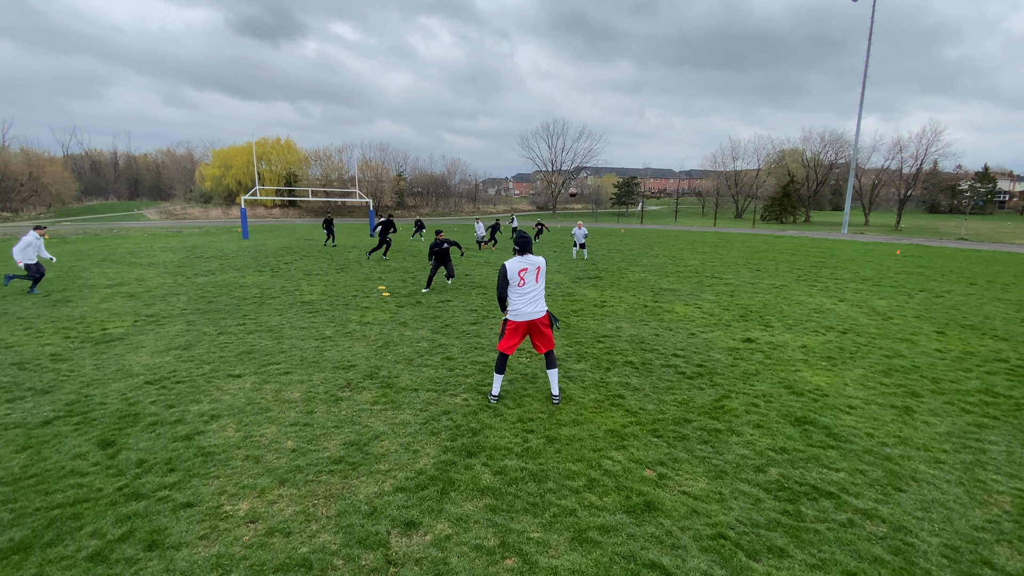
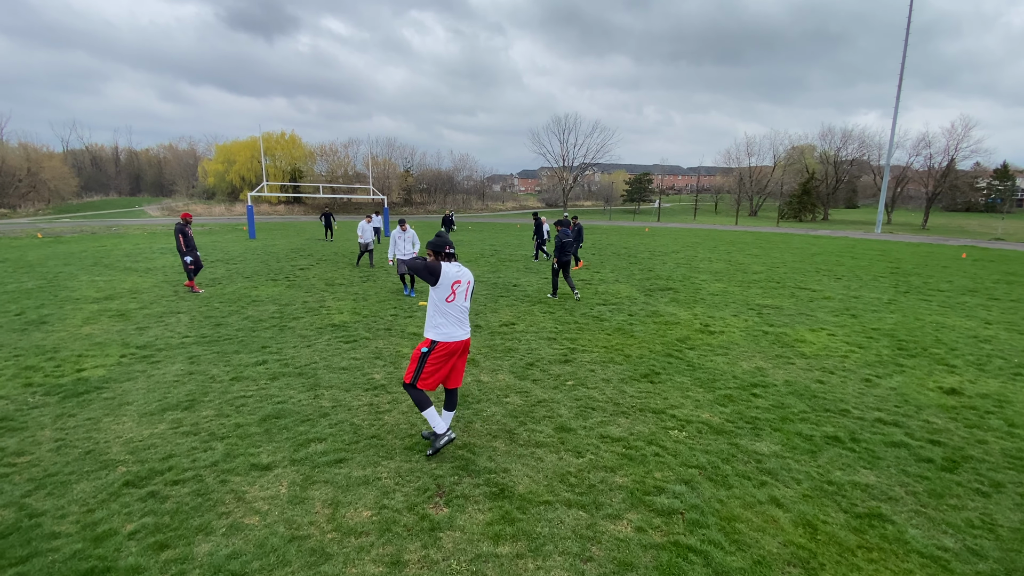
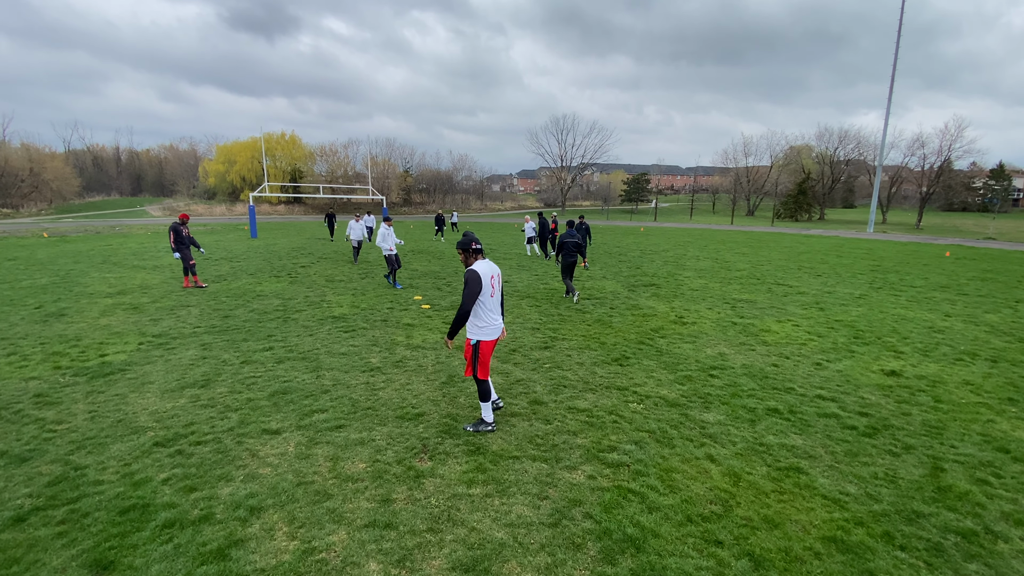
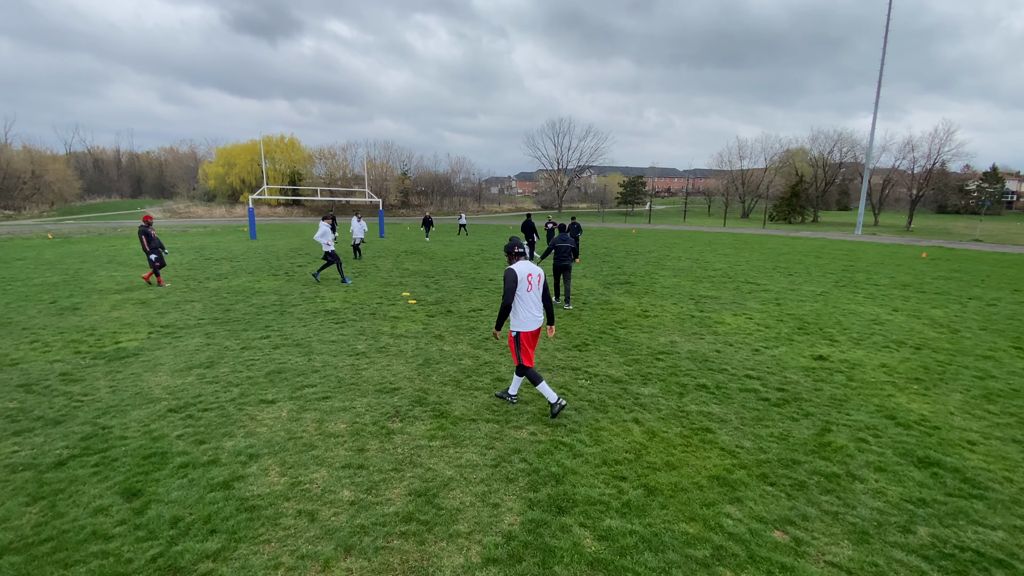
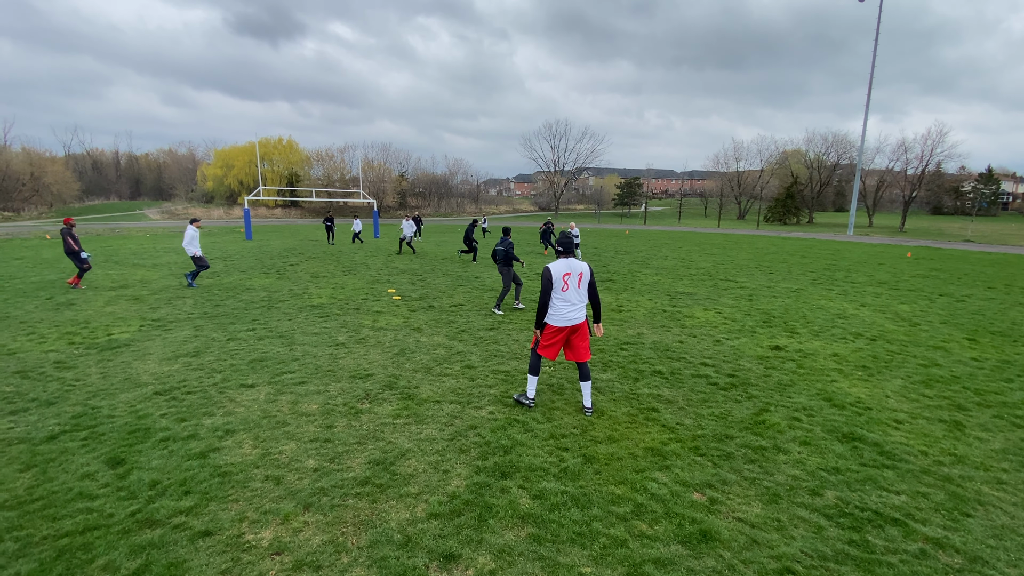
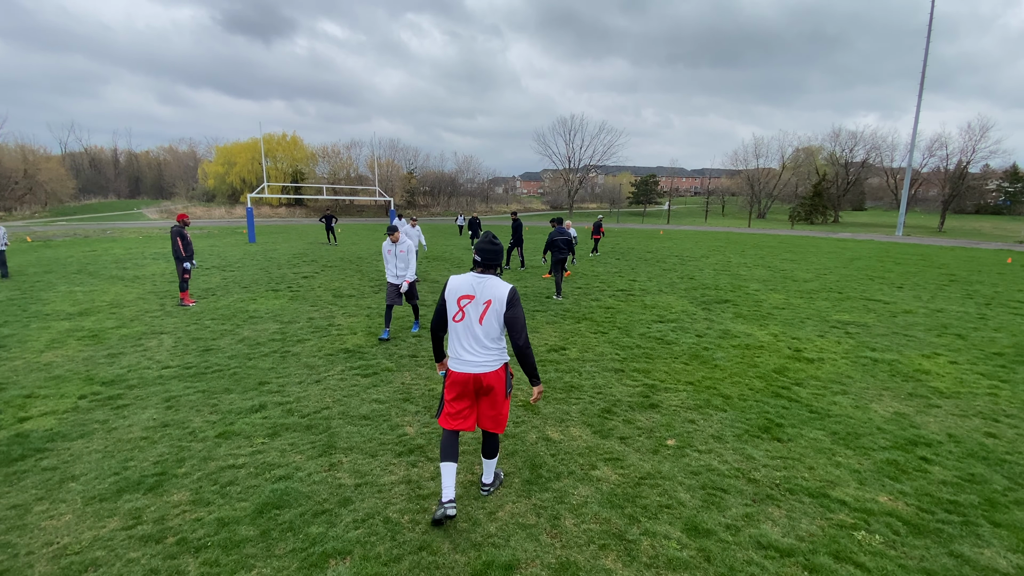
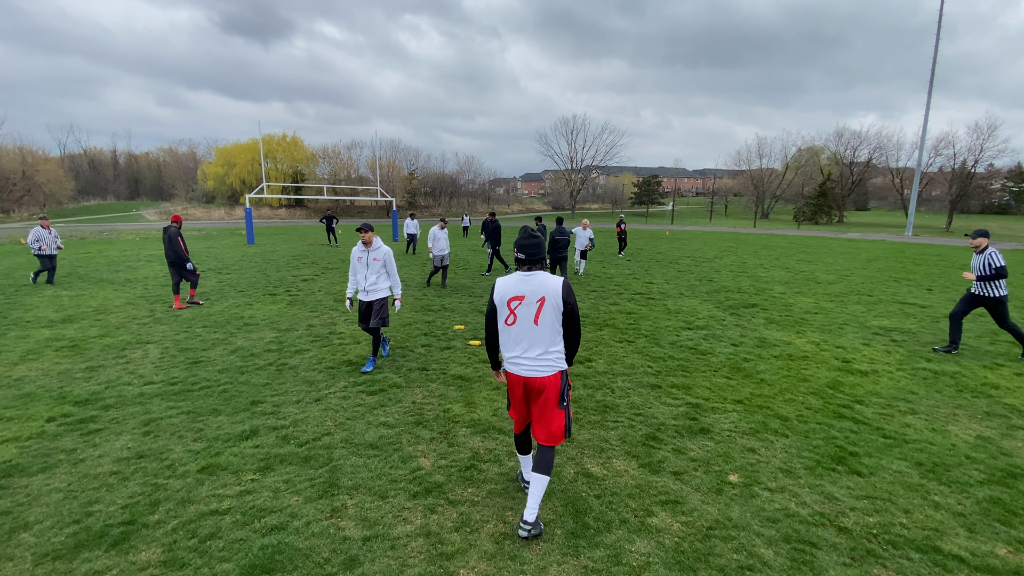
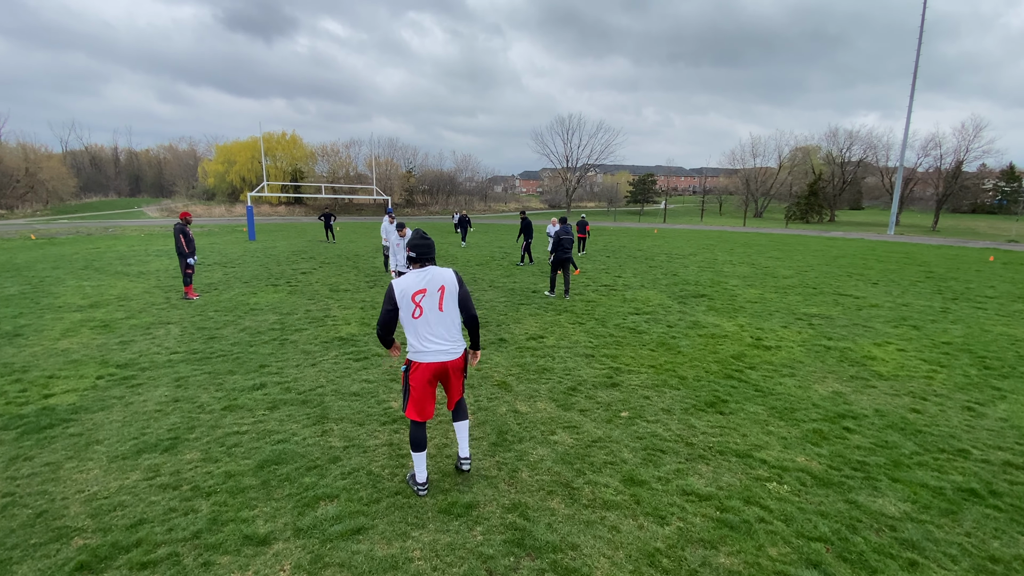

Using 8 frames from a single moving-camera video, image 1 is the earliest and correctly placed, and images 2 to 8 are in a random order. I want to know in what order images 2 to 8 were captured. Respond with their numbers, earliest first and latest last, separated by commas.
5, 4, 3, 2, 8, 6, 7
